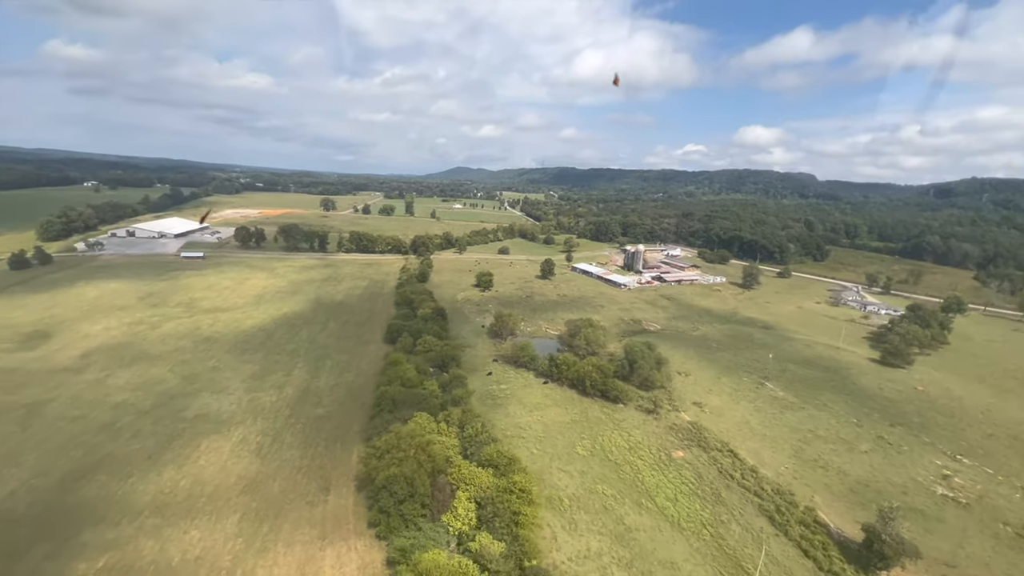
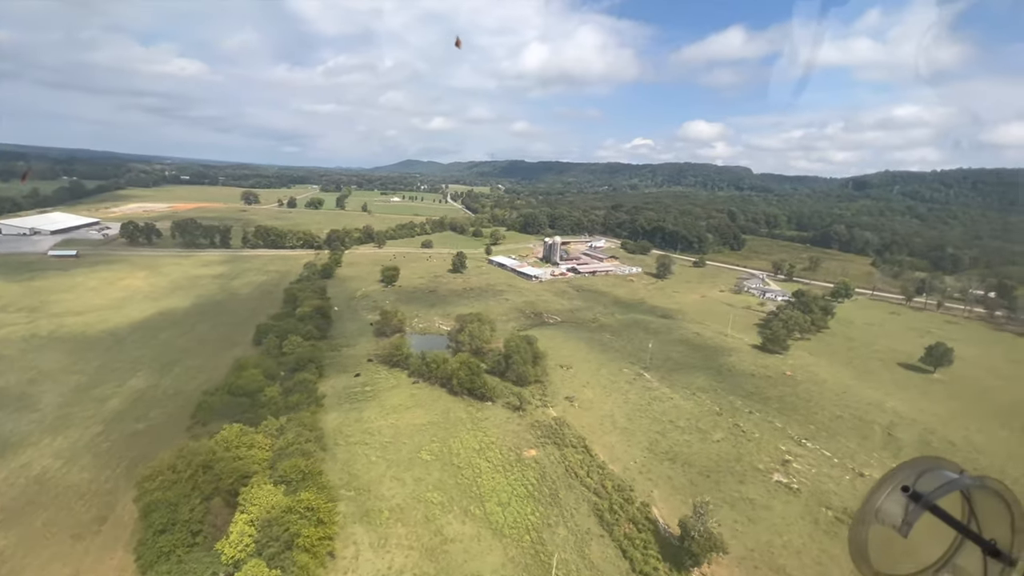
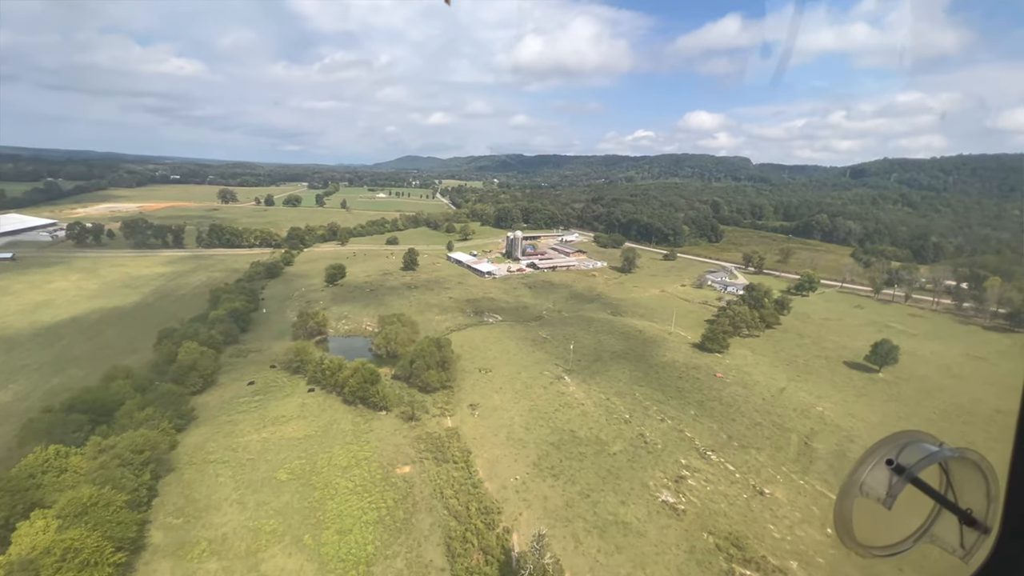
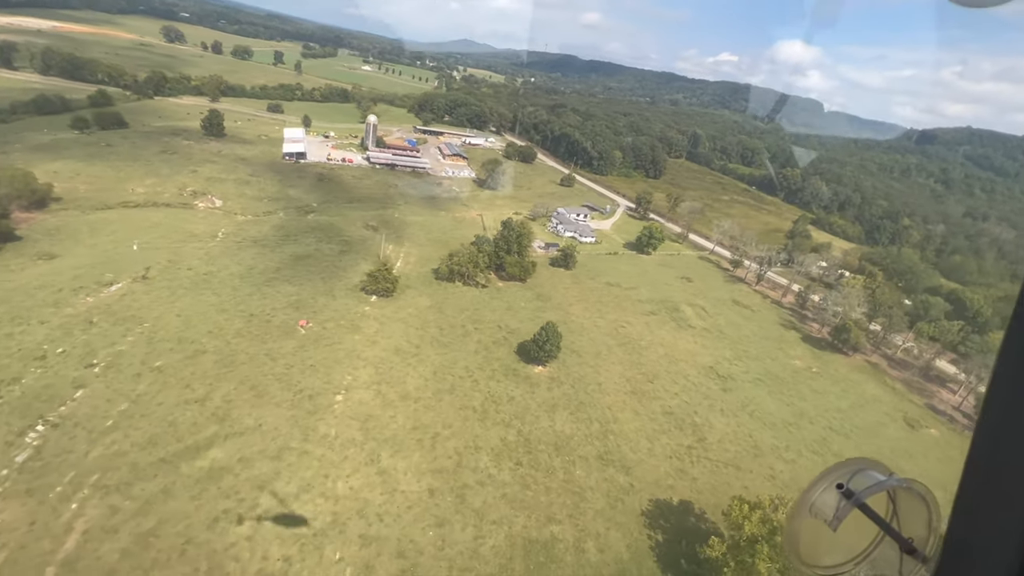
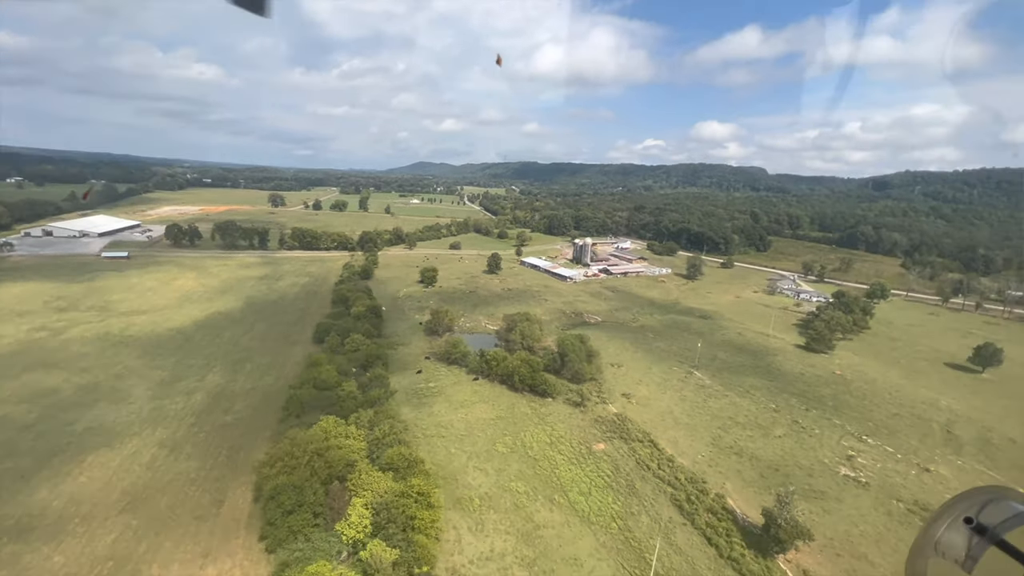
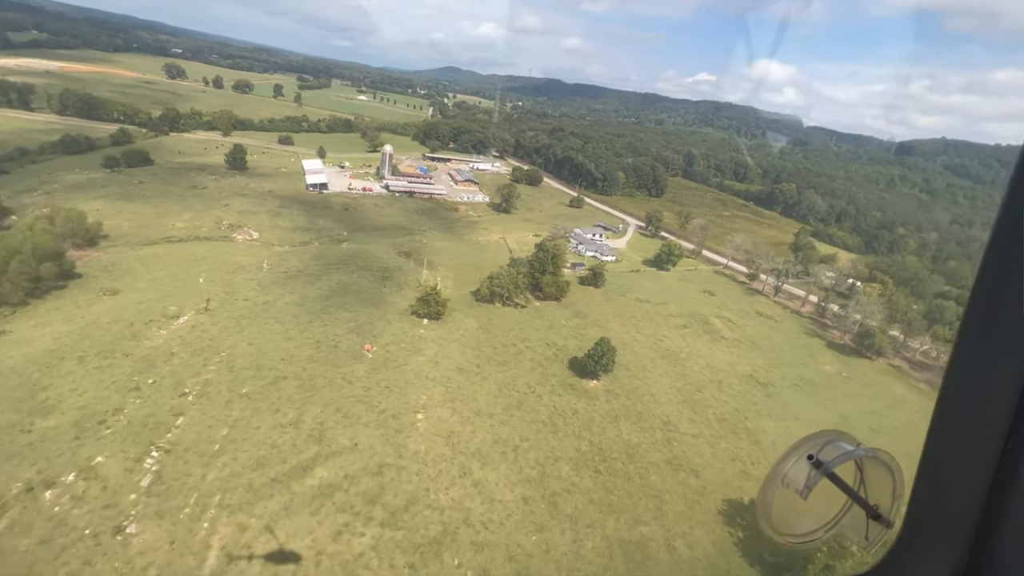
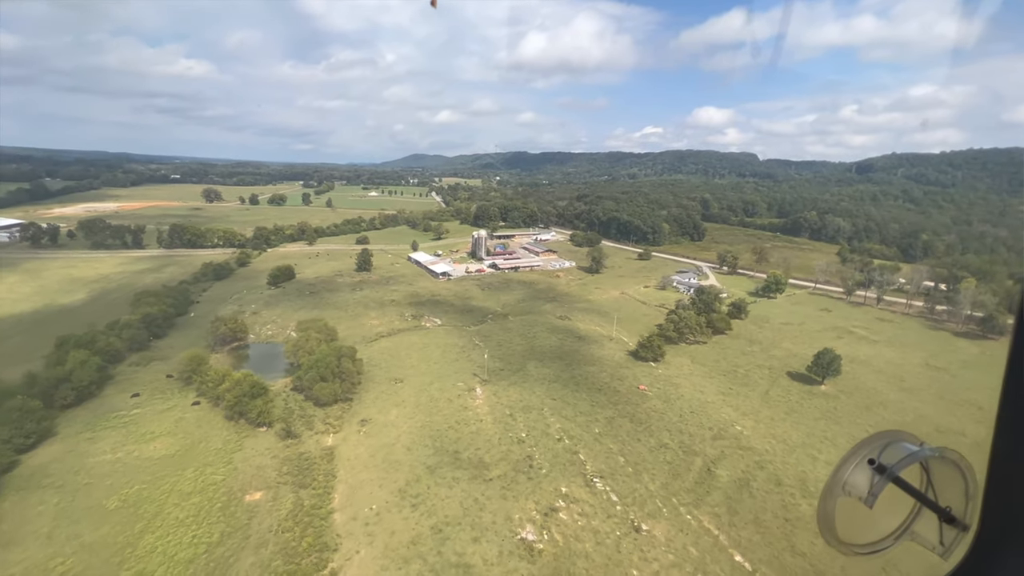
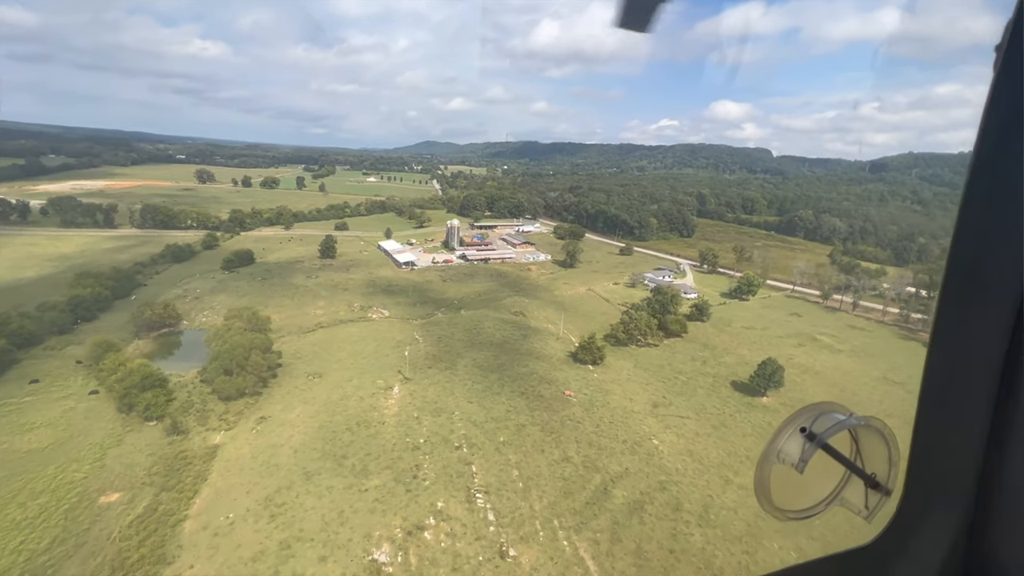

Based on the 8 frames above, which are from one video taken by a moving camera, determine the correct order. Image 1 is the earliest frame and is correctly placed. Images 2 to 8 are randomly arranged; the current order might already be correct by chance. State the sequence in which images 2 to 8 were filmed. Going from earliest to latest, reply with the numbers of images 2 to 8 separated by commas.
5, 2, 3, 7, 8, 6, 4
